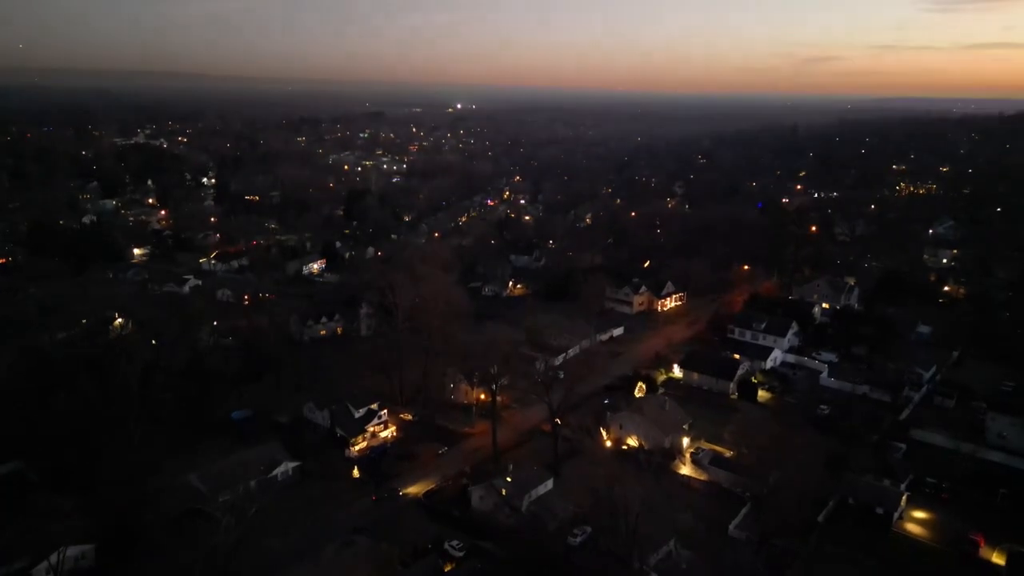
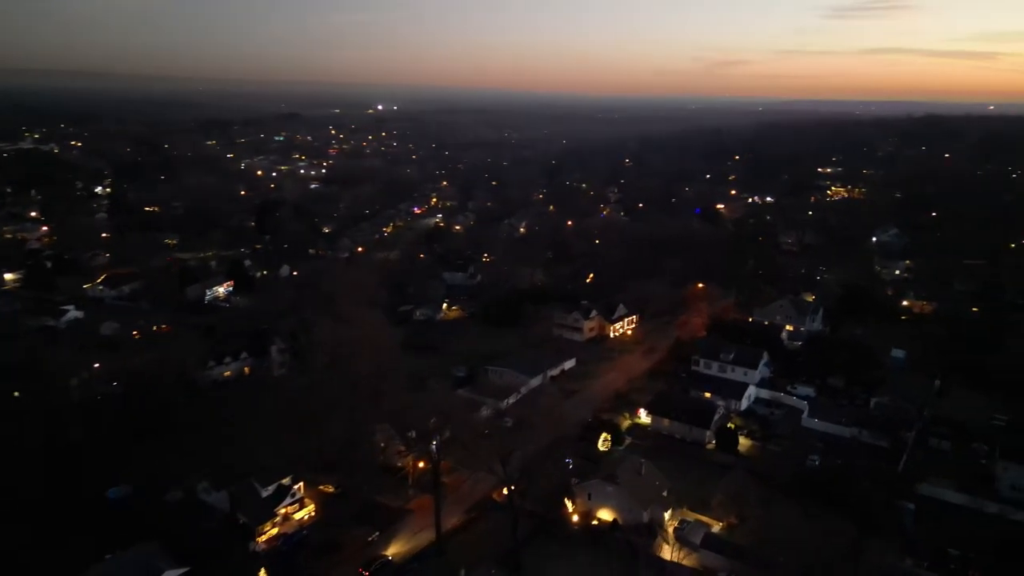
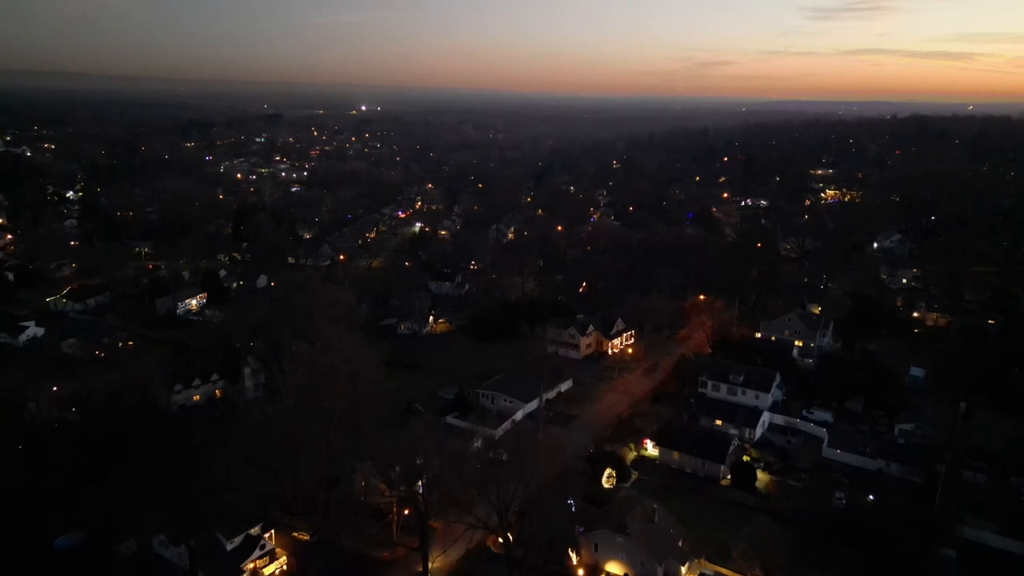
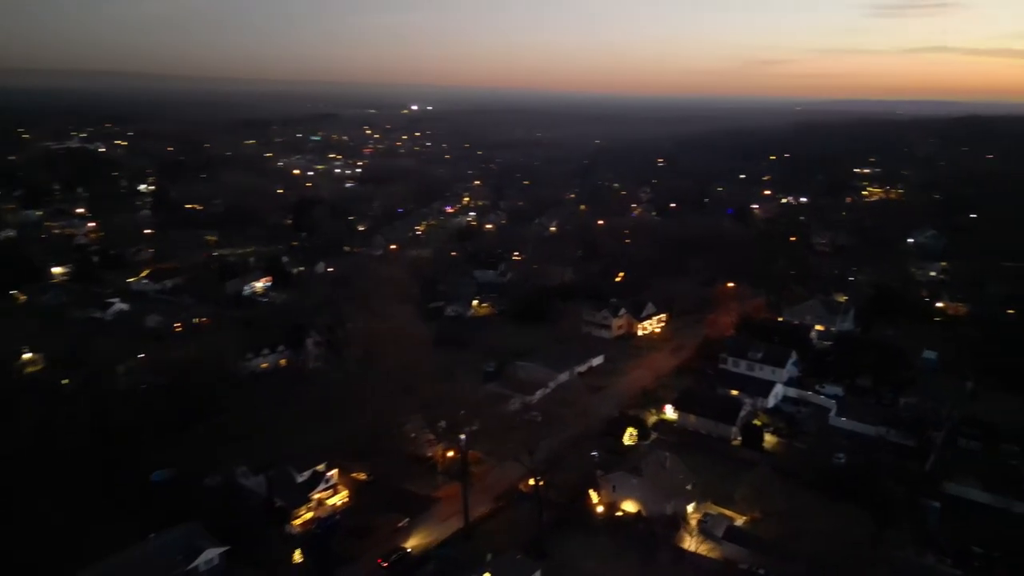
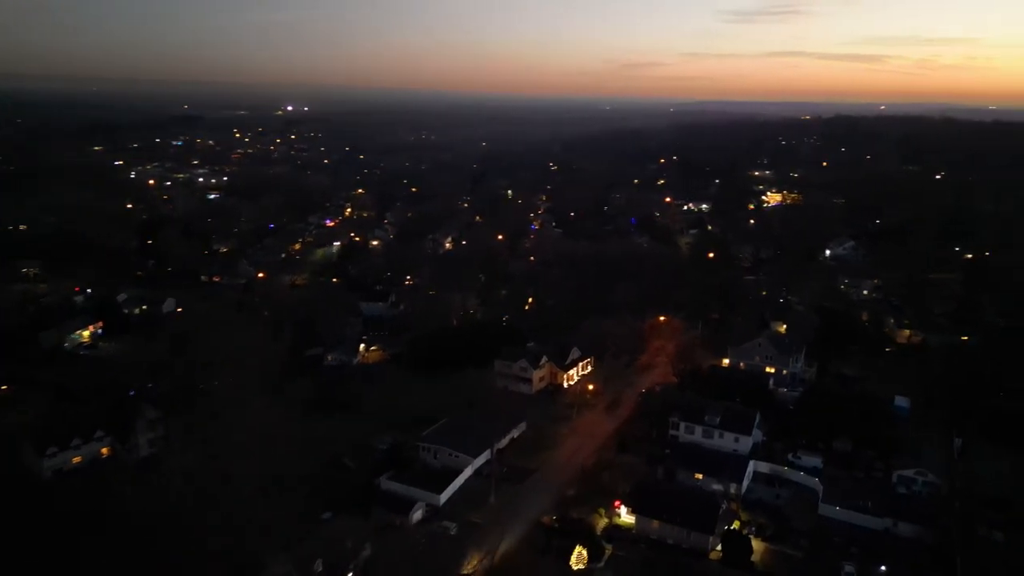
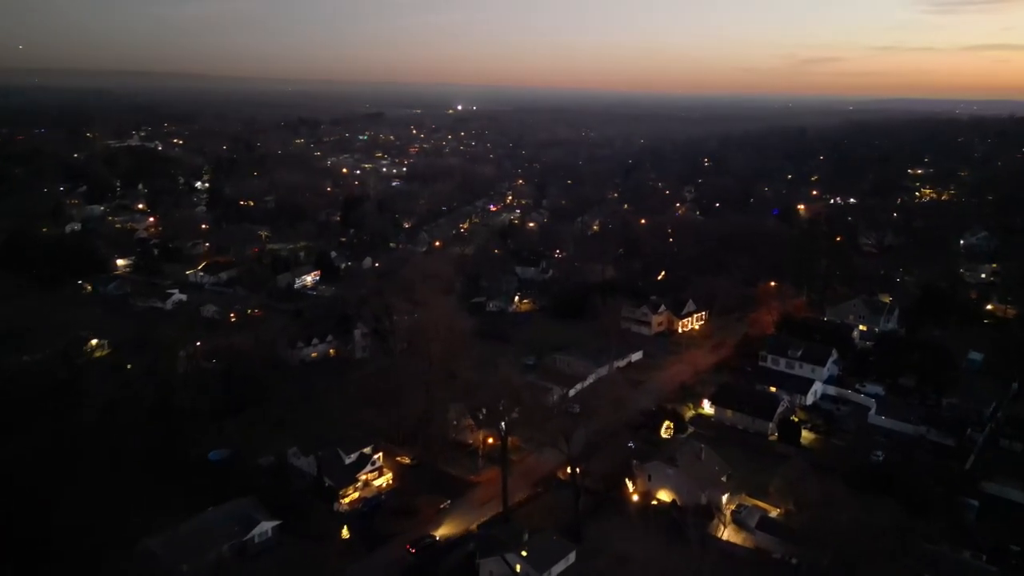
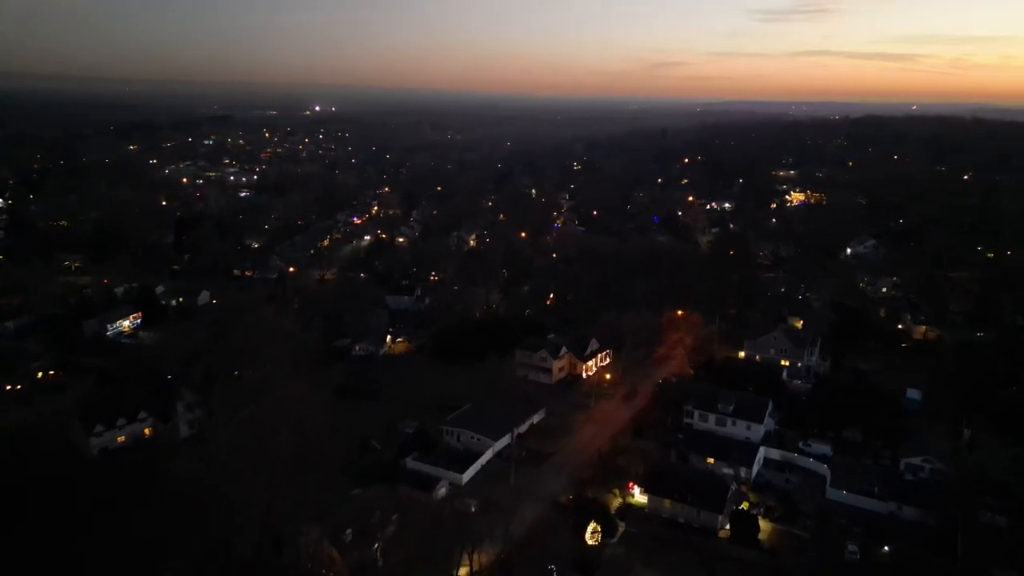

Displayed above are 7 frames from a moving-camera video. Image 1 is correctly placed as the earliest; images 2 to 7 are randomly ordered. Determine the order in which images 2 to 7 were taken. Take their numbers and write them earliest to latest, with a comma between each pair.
6, 4, 2, 3, 7, 5
